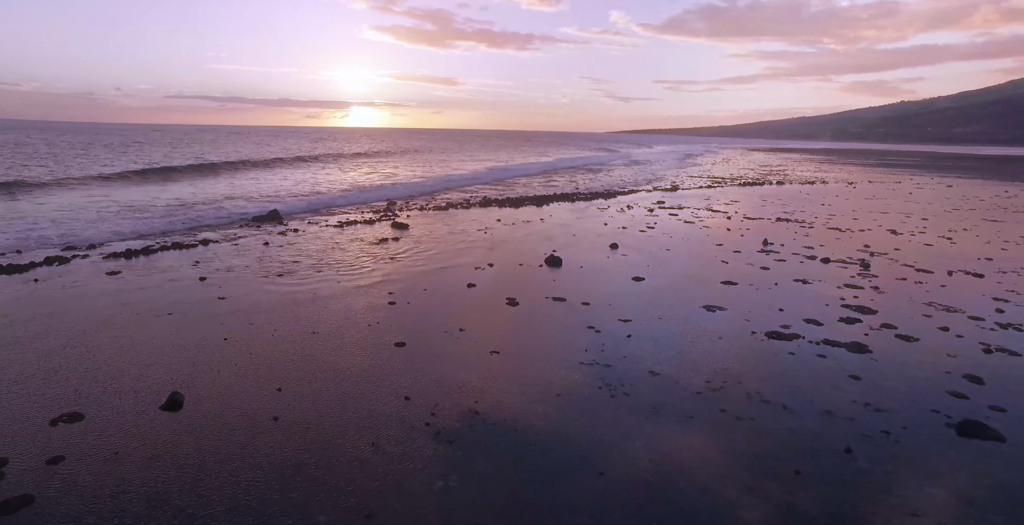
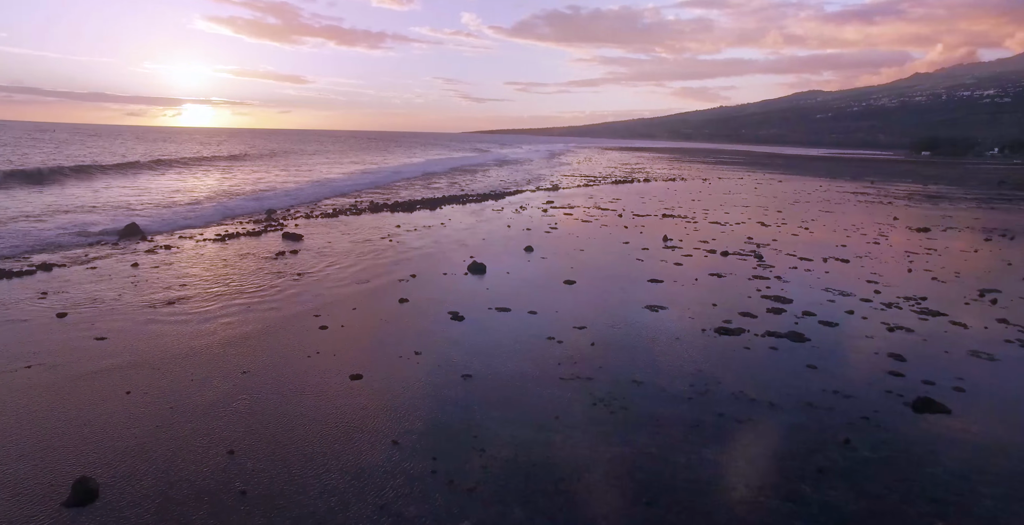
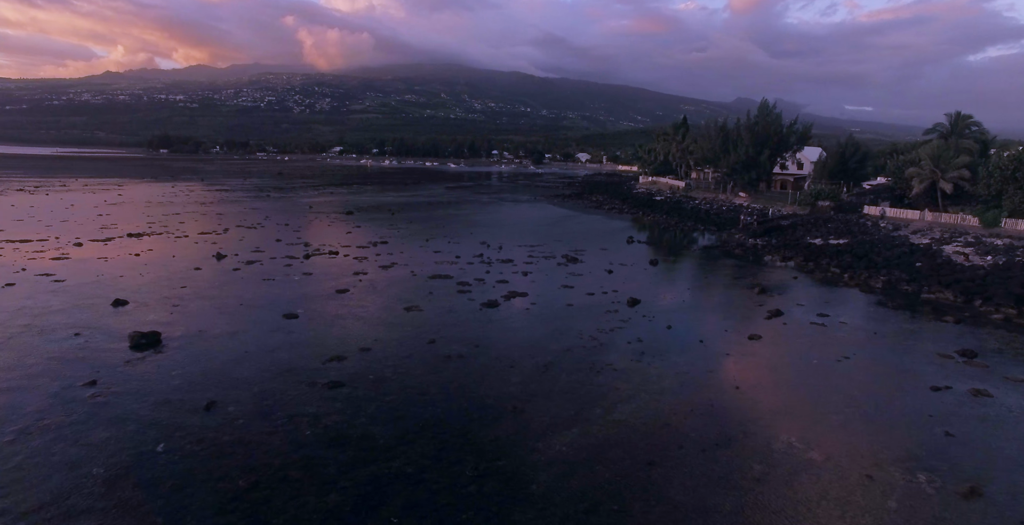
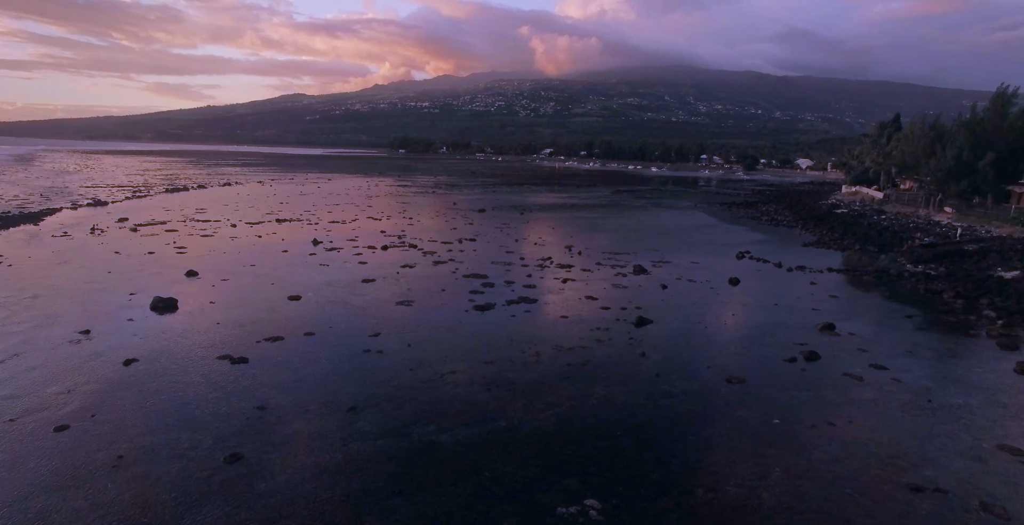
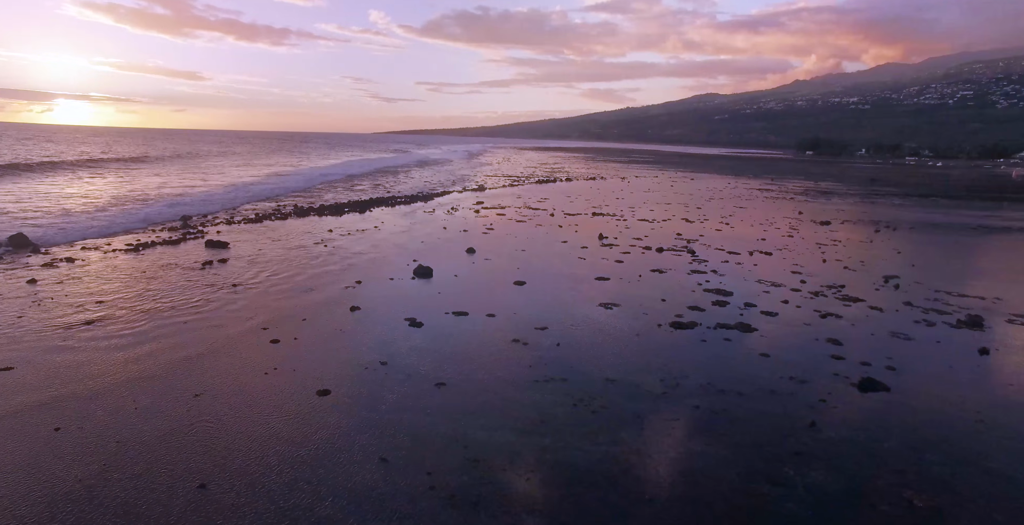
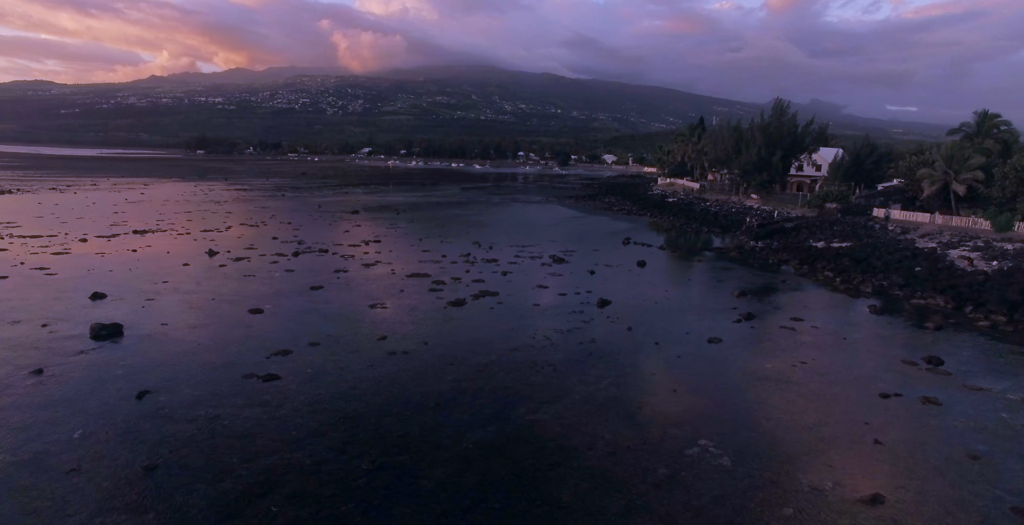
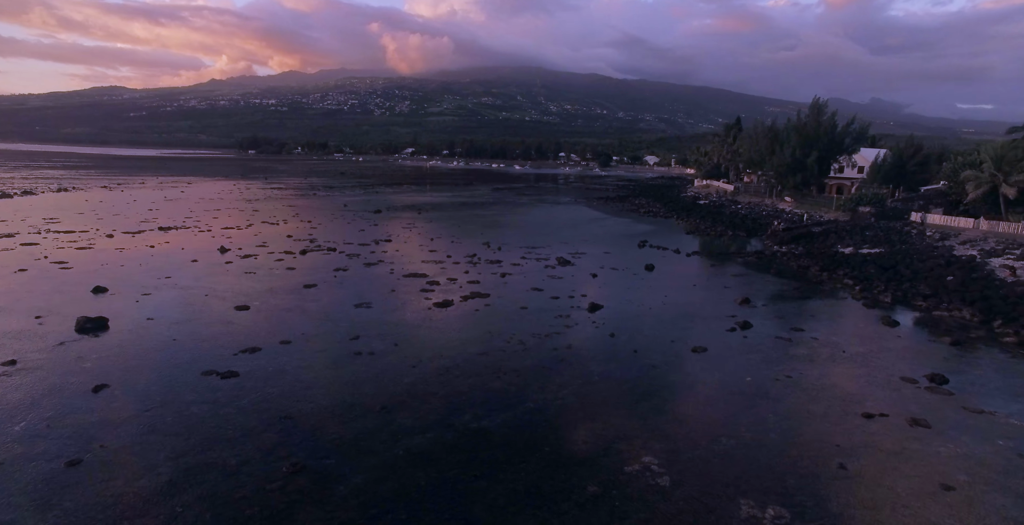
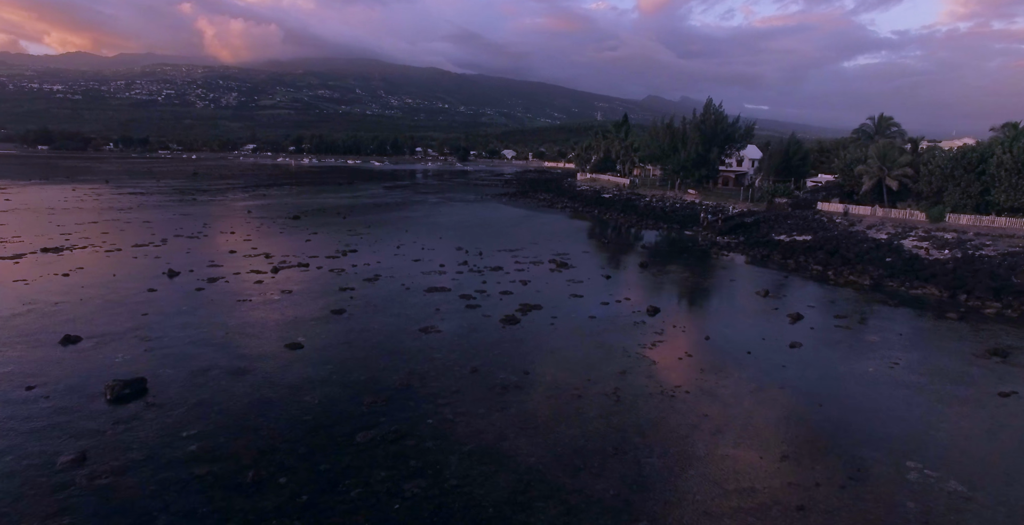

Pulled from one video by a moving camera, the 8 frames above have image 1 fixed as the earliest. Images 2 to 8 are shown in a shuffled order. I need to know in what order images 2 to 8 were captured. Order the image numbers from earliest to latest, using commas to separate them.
2, 5, 4, 7, 6, 3, 8
